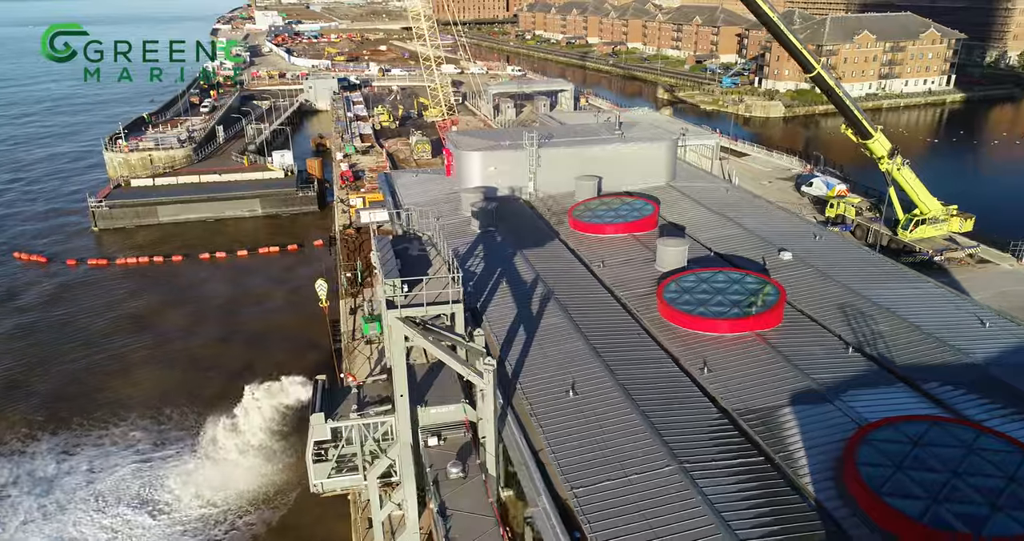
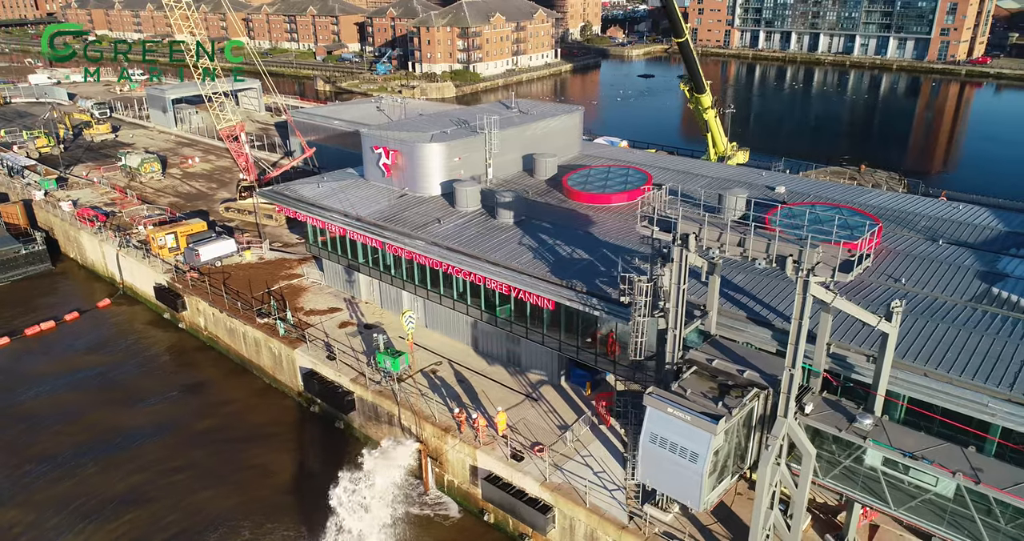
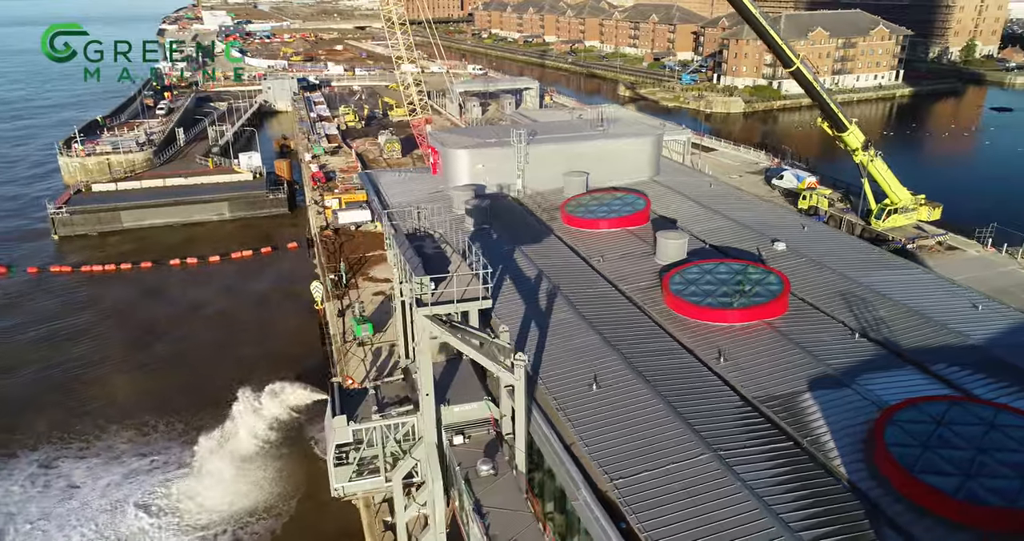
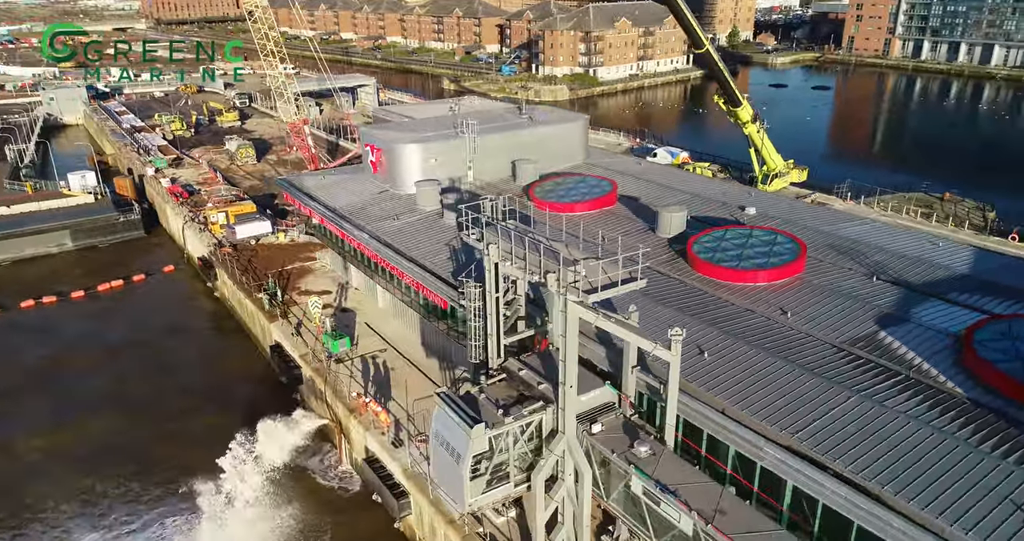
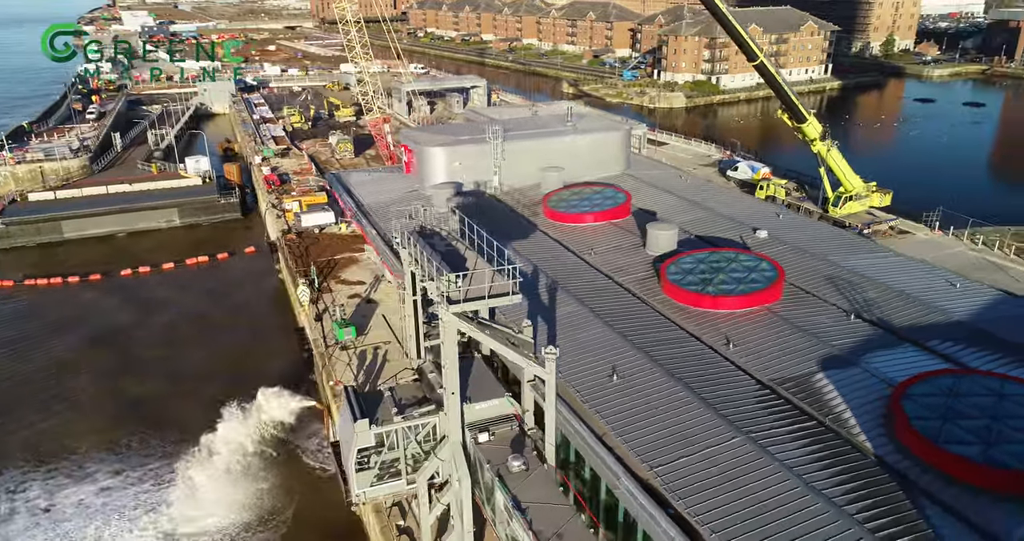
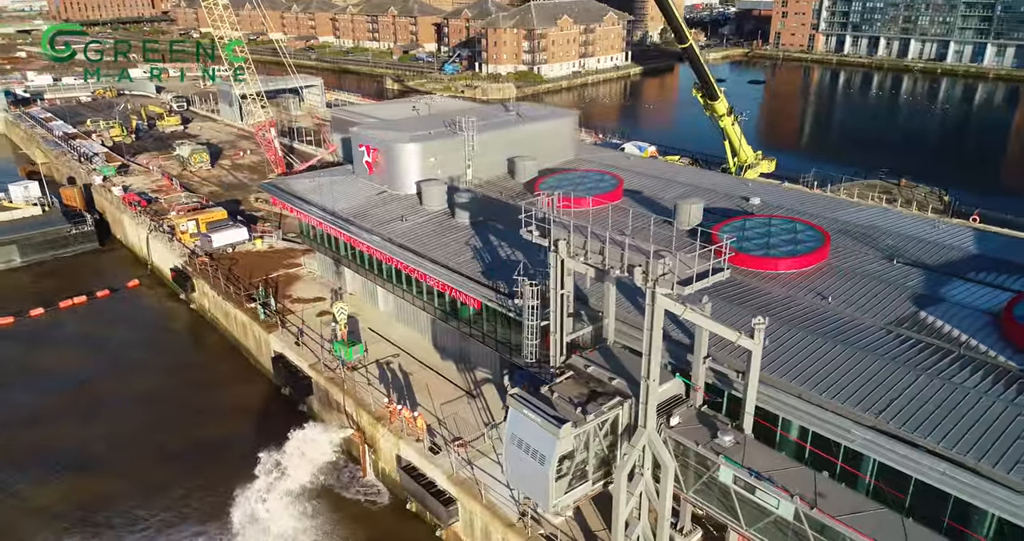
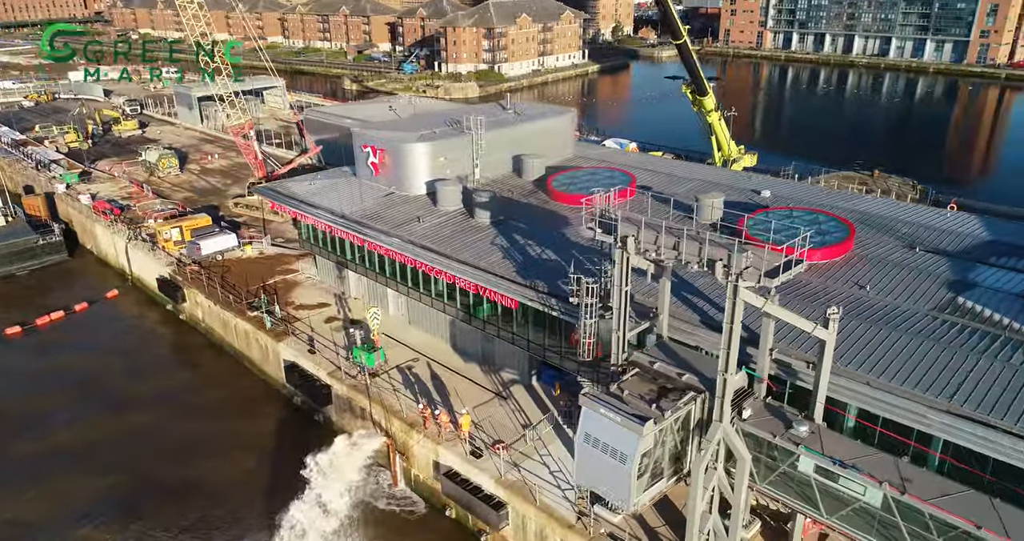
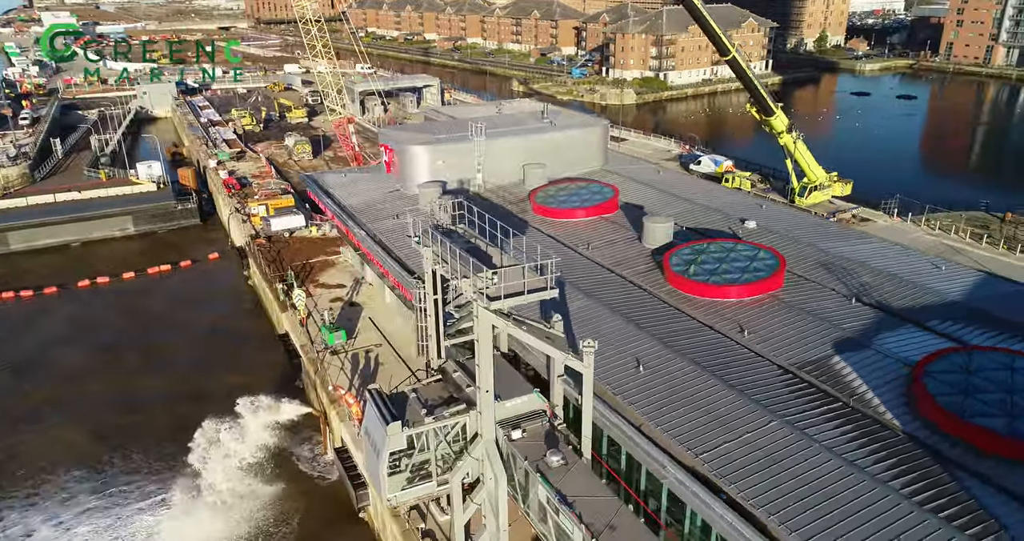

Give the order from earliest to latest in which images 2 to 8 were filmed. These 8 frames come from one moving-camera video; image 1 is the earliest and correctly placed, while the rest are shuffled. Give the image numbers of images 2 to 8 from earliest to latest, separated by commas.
3, 5, 8, 4, 6, 7, 2
